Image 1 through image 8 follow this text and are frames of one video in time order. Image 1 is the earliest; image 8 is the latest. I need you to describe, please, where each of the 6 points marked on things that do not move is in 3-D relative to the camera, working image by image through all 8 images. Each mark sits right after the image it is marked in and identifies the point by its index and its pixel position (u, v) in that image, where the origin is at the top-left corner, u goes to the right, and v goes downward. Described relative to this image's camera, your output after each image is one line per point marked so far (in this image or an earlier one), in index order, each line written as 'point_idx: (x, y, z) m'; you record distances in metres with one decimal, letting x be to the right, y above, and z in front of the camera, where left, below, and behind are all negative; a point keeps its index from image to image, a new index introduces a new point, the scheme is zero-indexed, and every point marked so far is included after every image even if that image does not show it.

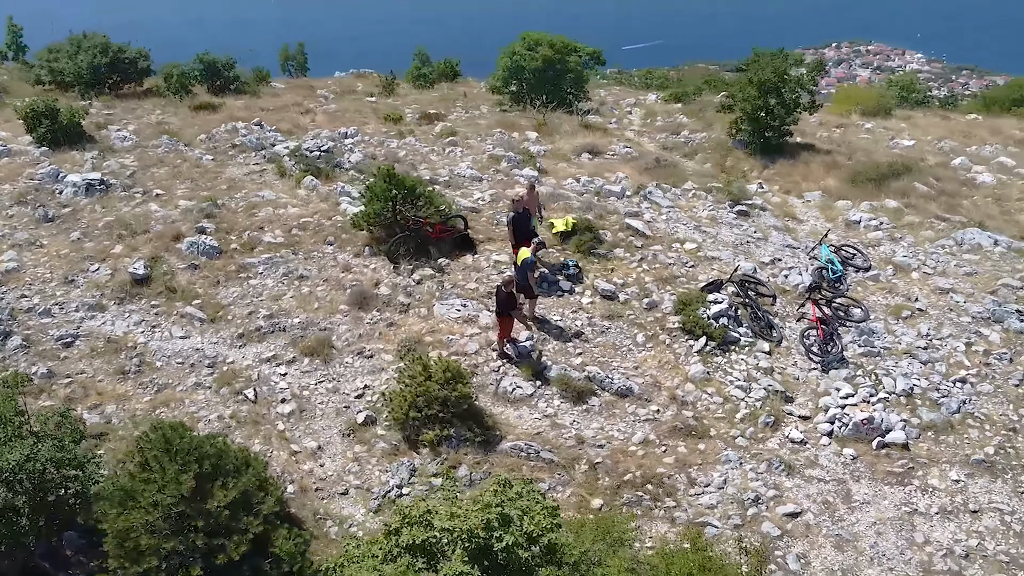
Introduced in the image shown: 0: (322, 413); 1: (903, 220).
0: (-1.8, -1.2, +8.8) m
1: (+5.0, +0.9, +12.0) m
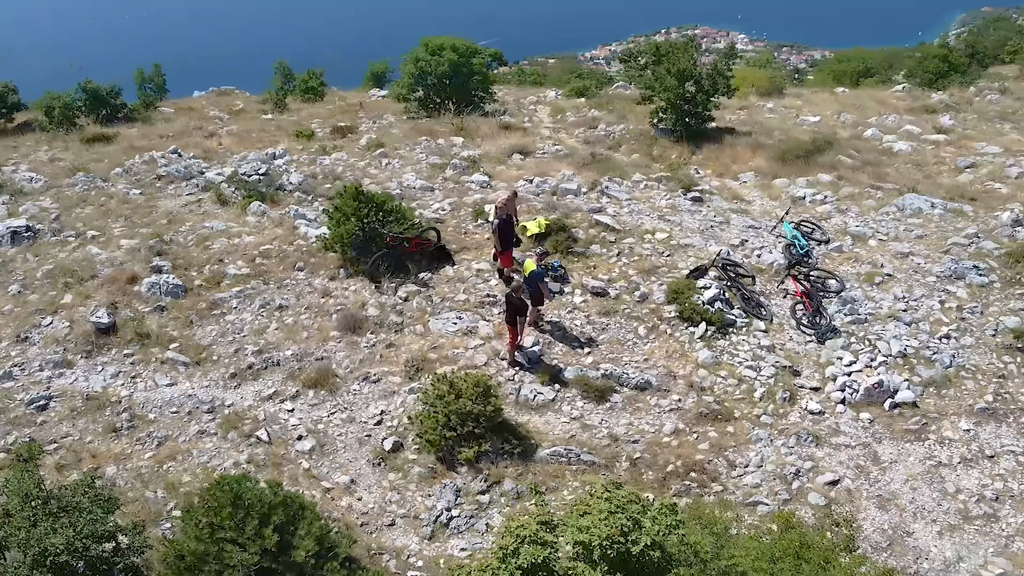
0: (-1.5, -1.4, +8.5) m
1: (+4.5, +1.3, +12.6) m
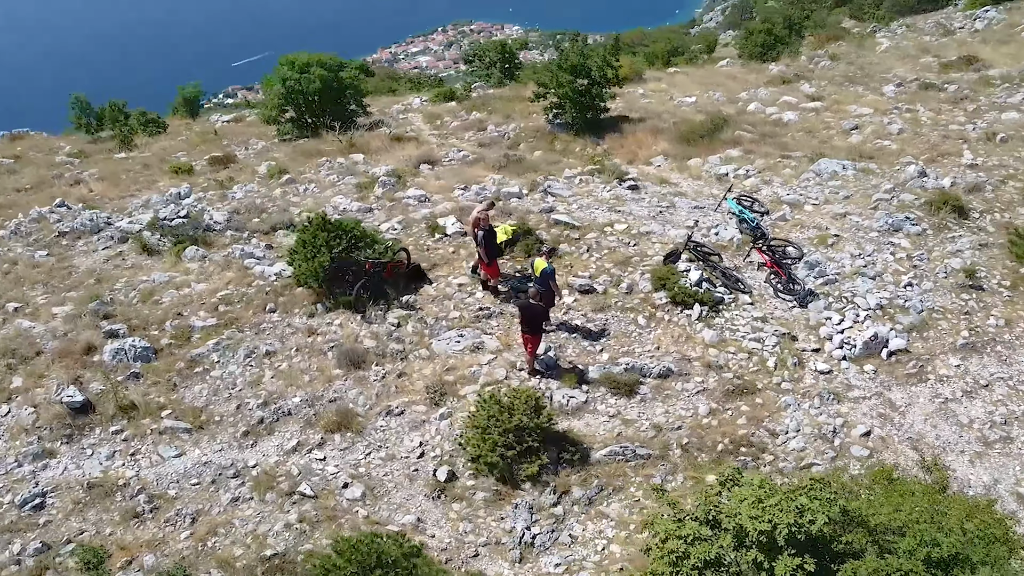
0: (-1.0, -1.7, +8.1) m
1: (+3.5, +1.8, +13.4) m
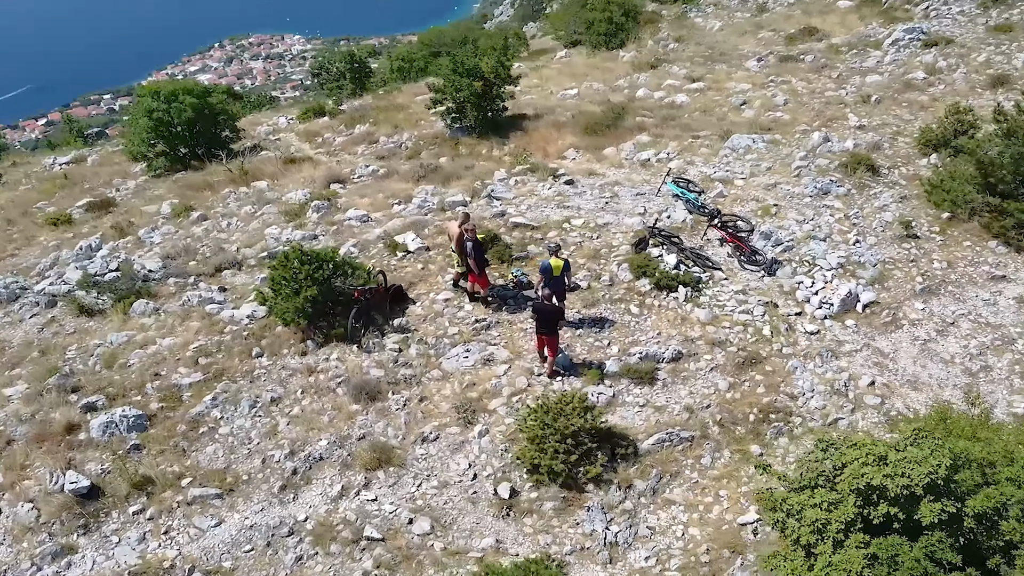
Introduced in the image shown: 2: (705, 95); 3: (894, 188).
0: (-0.5, -1.9, +7.9) m
1: (+2.4, +2.1, +13.9) m
2: (+3.3, +3.3, +16.0) m
3: (+5.0, +1.3, +12.1) m
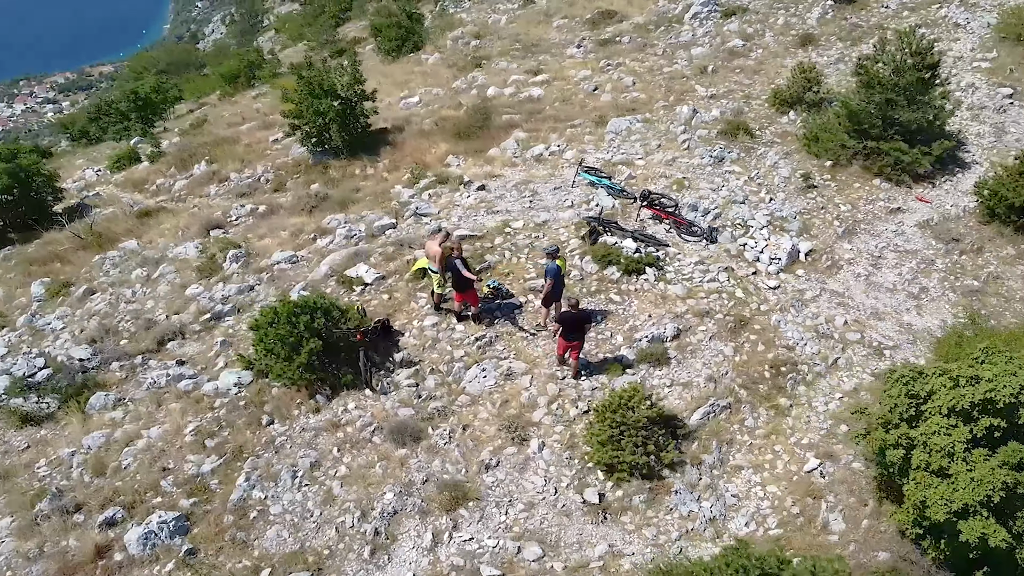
0: (+0.4, -2.0, +7.8) m
1: (+0.7, +2.3, +14.3) m
2: (+0.7, +3.6, +16.5) m
3: (+3.8, +2.0, +13.3) m
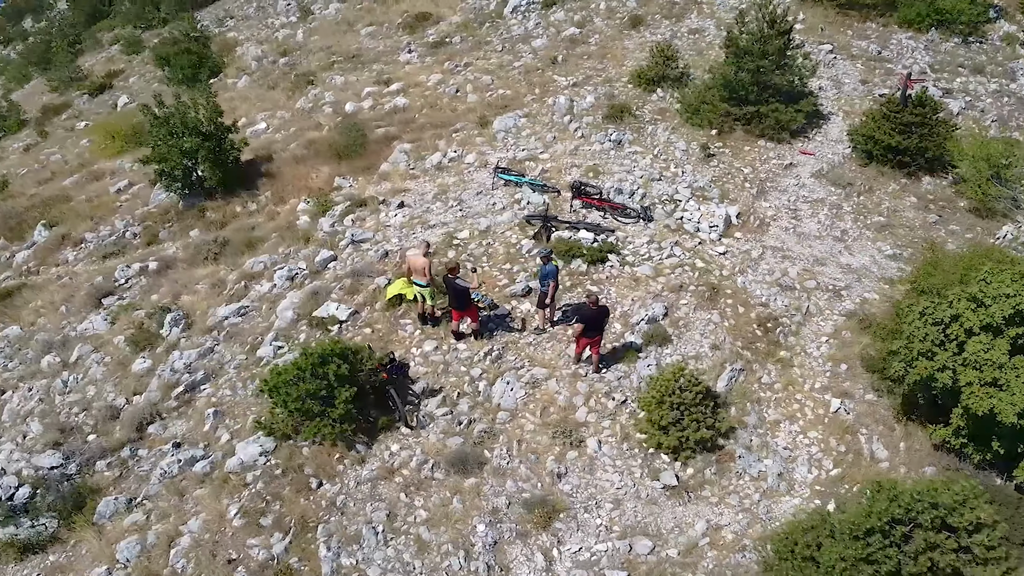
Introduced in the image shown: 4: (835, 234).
0: (+1.2, -2.0, +7.9) m
1: (-1.0, +2.2, +14.2) m
2: (-1.8, +3.4, +16.3) m
3: (+2.2, +2.5, +14.0) m
4: (+4.1, +0.7, +11.7) m
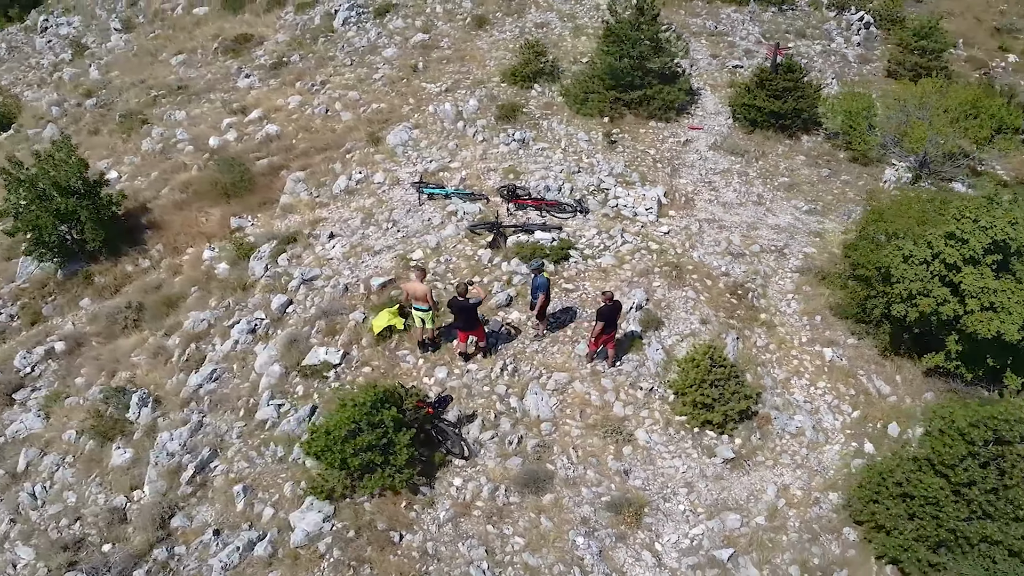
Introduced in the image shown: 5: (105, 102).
0: (+1.9, -1.8, +8.2) m
1: (-2.5, +1.8, +13.6) m
2: (-3.9, +2.8, +15.5) m
3: (+0.6, +2.6, +14.3) m
4: (+3.3, +1.2, +12.5) m
5: (-8.3, +3.8, +19.1) m
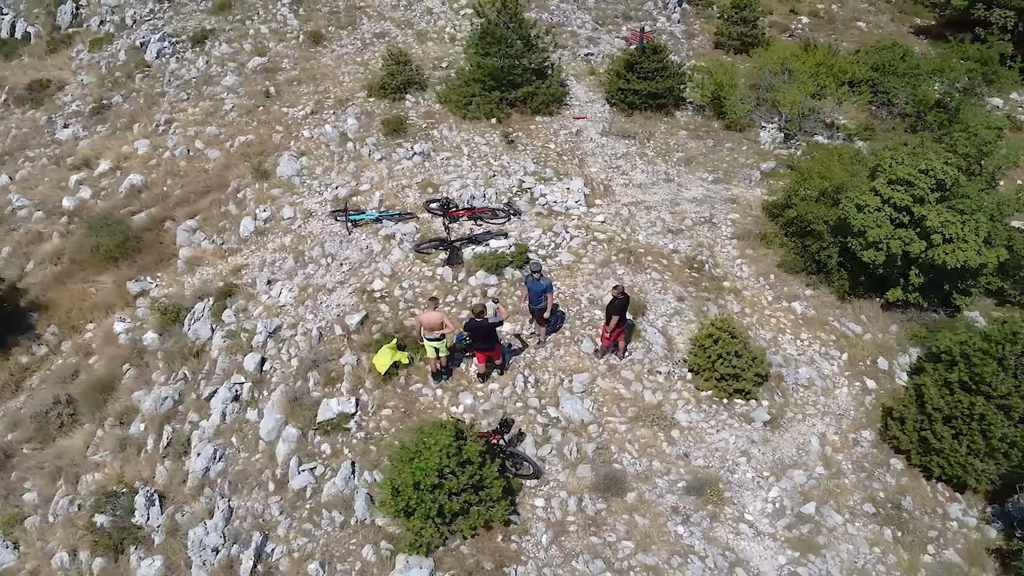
0: (+2.5, -1.5, +8.7) m
1: (-3.7, +1.1, +12.7) m
2: (-5.7, +1.8, +14.0) m
3: (-1.1, +2.5, +14.1) m
4: (+2.1, +1.6, +13.1) m
5: (-11.1, +1.9, +16.4) m
